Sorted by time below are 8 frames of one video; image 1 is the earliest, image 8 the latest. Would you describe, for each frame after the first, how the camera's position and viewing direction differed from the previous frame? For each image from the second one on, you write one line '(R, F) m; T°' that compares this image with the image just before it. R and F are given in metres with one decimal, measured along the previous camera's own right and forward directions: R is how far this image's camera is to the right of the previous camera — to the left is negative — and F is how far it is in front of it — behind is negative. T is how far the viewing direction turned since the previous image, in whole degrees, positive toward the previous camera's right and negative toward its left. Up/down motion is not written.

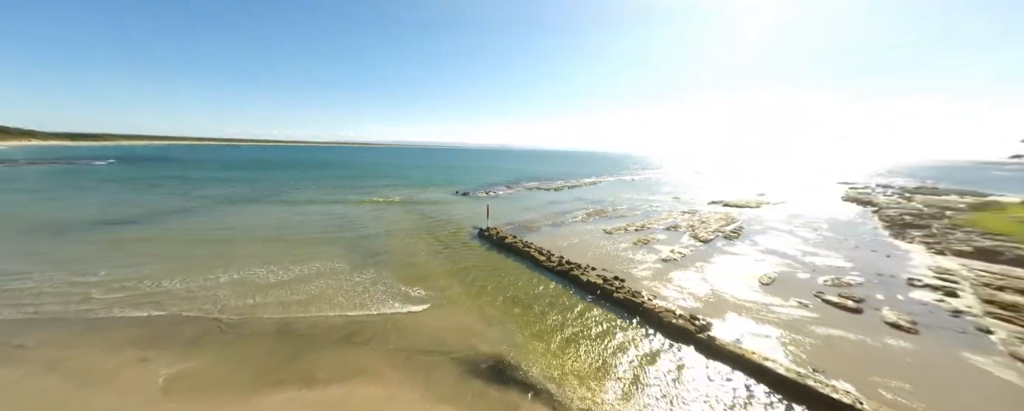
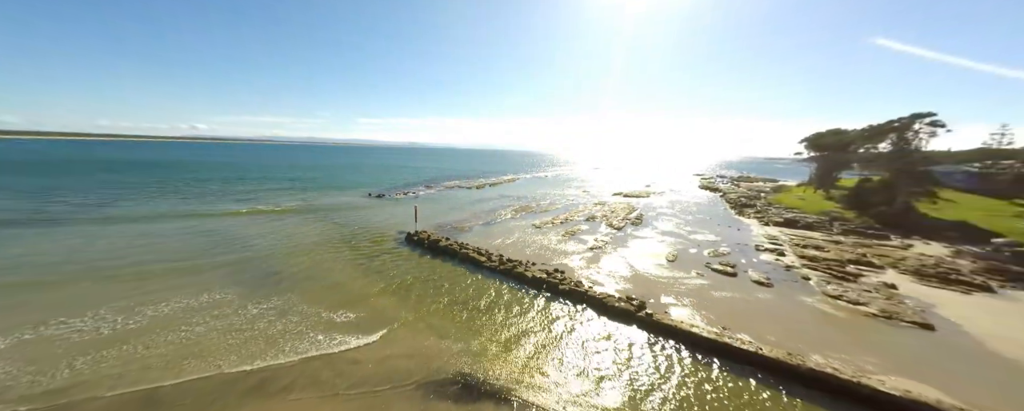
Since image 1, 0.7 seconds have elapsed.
(-0.9, +0.8) m; +16°
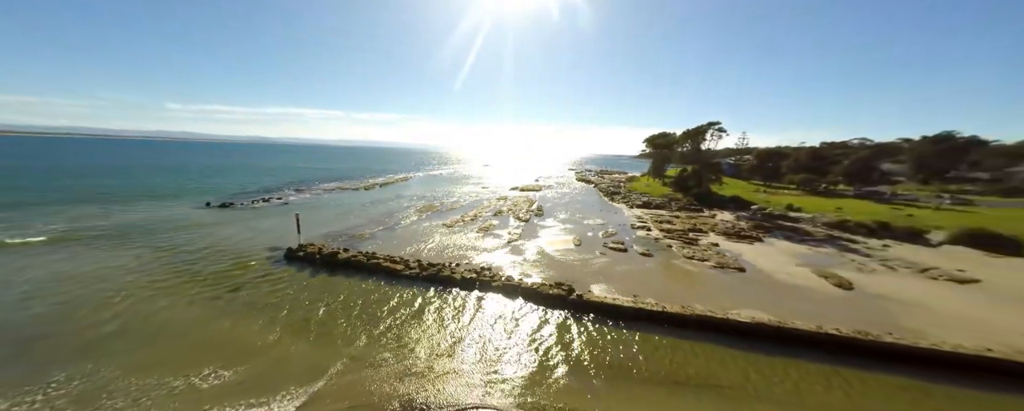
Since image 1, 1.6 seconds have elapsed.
(-1.2, +0.9) m; +21°
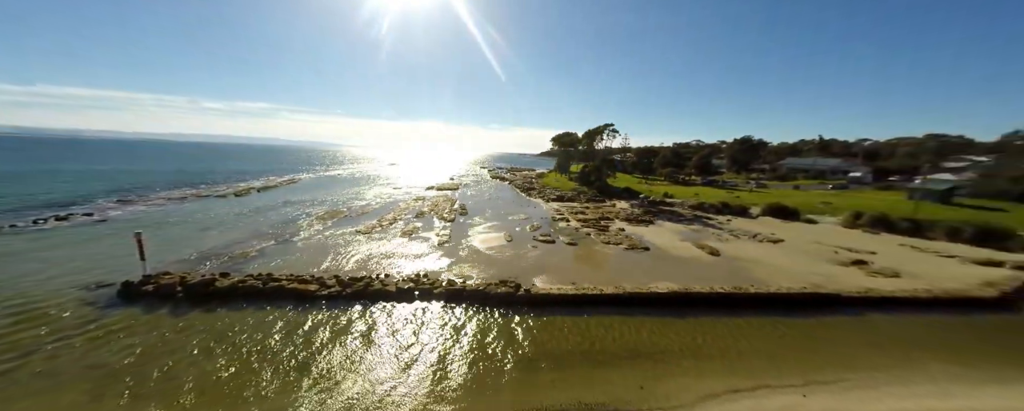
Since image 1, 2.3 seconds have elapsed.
(-1.1, +0.6) m; +17°
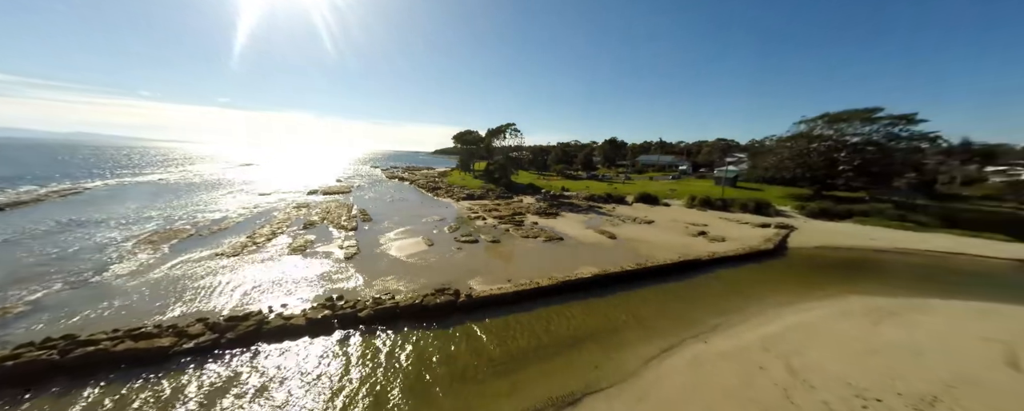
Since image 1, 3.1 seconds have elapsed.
(-1.3, +0.6) m; +19°
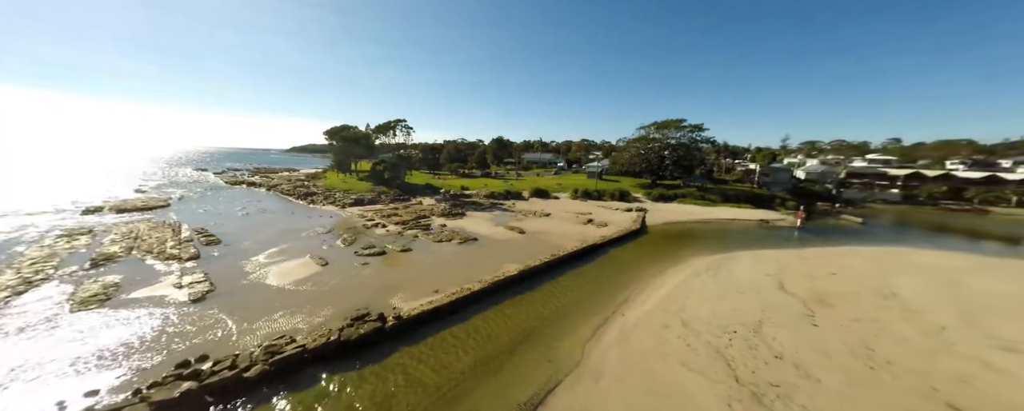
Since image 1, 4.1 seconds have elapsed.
(-1.4, +0.6) m; +21°
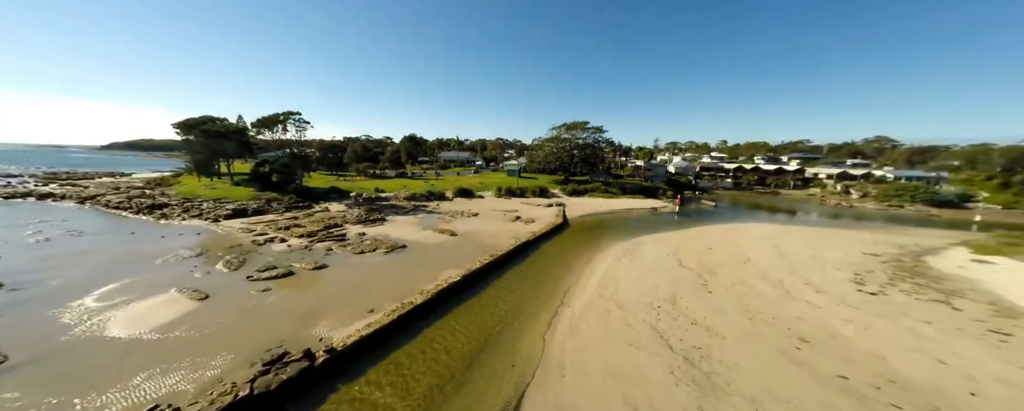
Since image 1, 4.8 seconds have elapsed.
(-1.0, +0.4) m; +16°
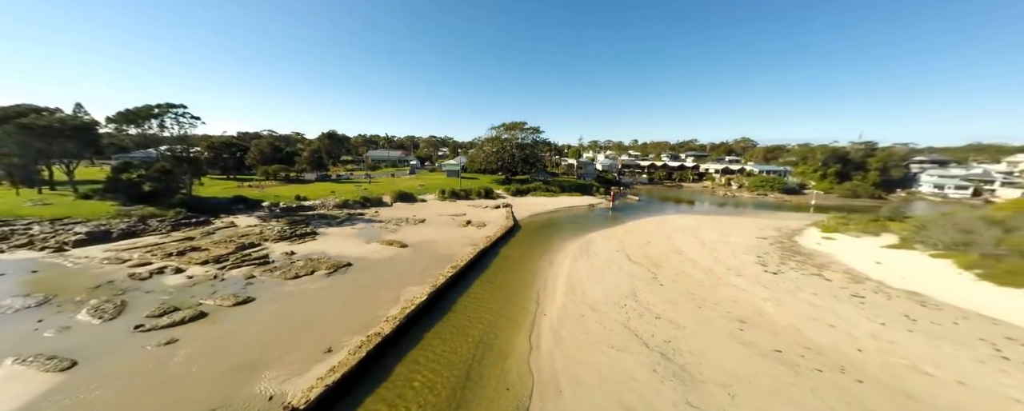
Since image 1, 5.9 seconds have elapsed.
(-1.4, +0.4) m; +13°
